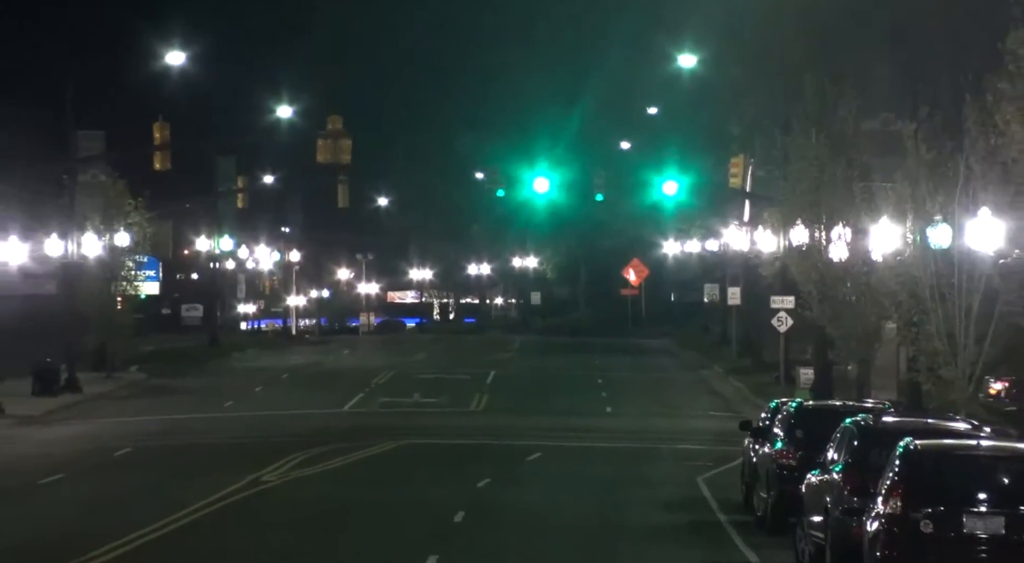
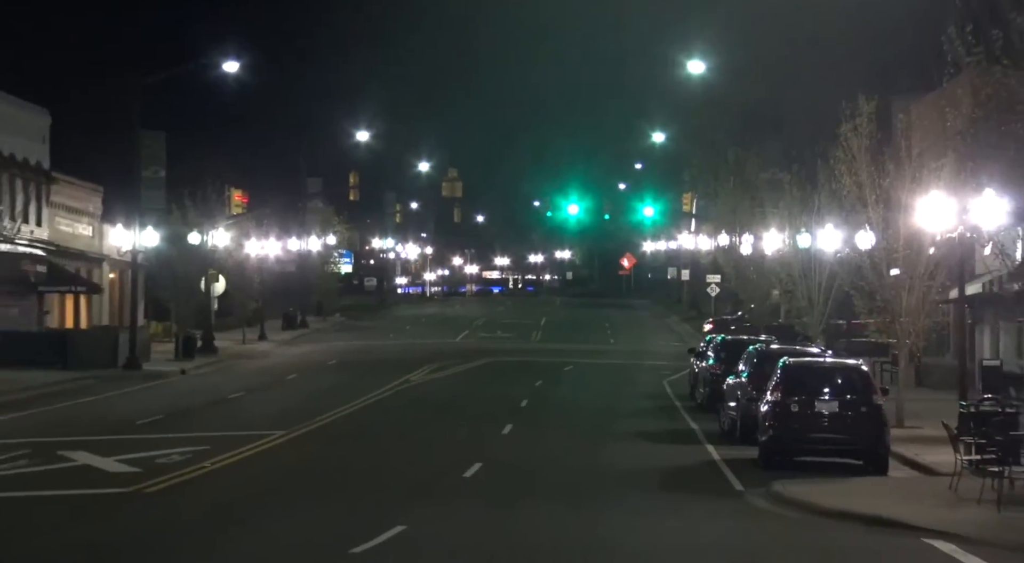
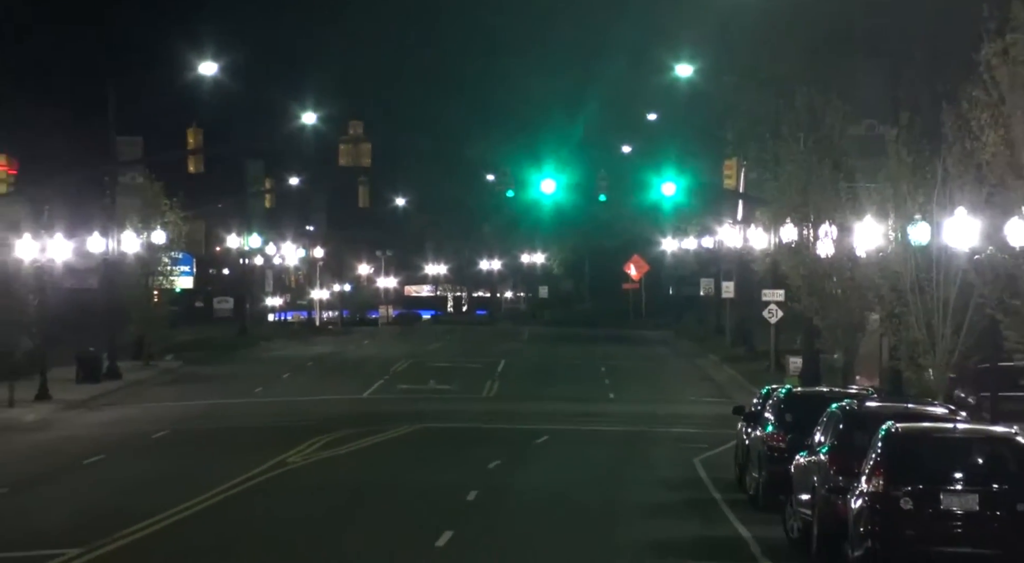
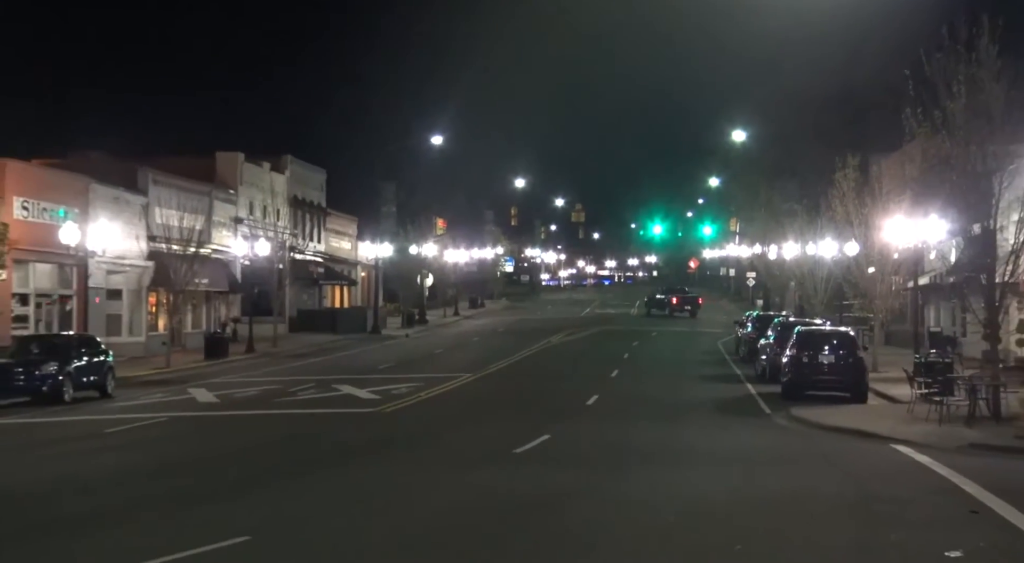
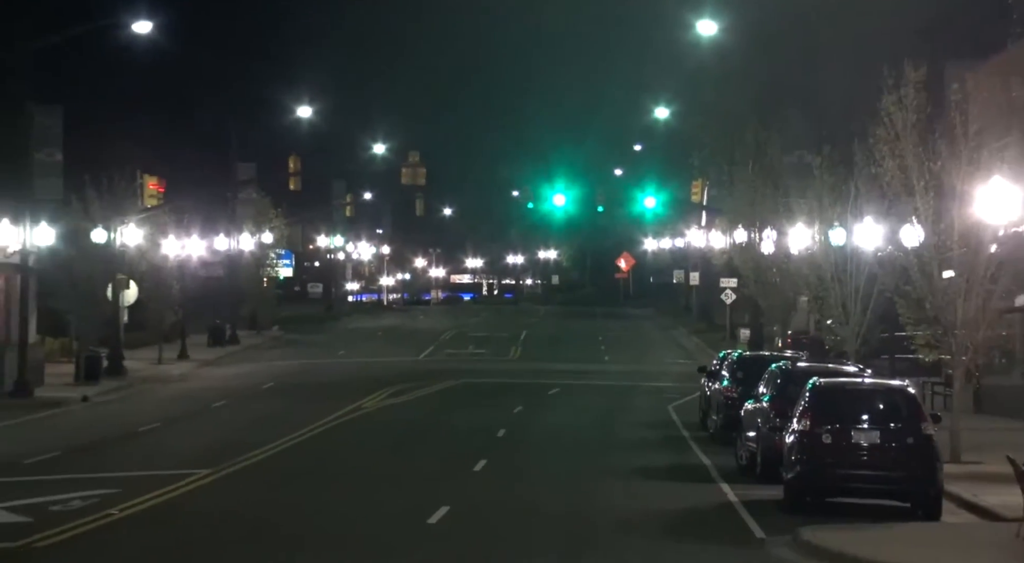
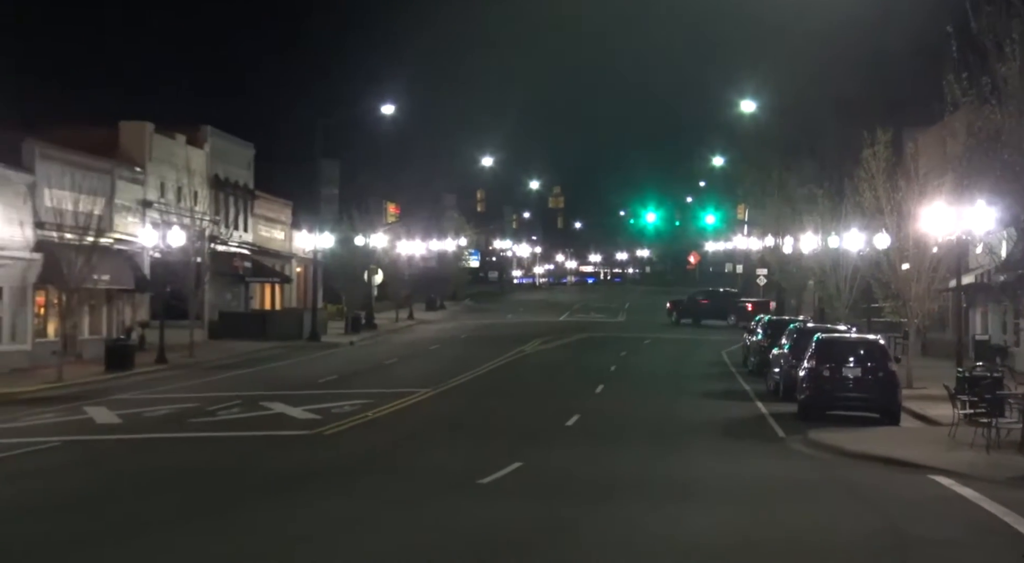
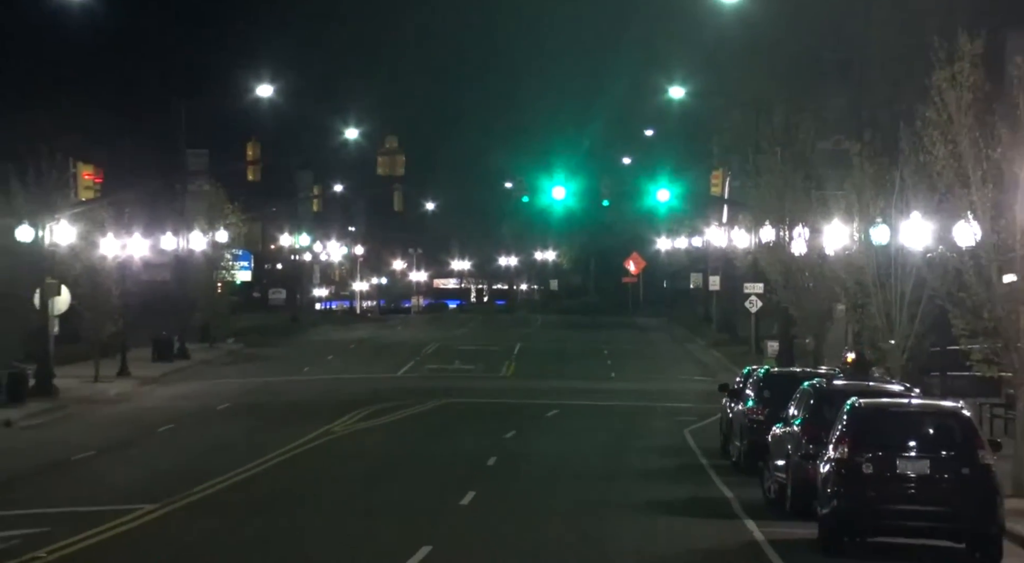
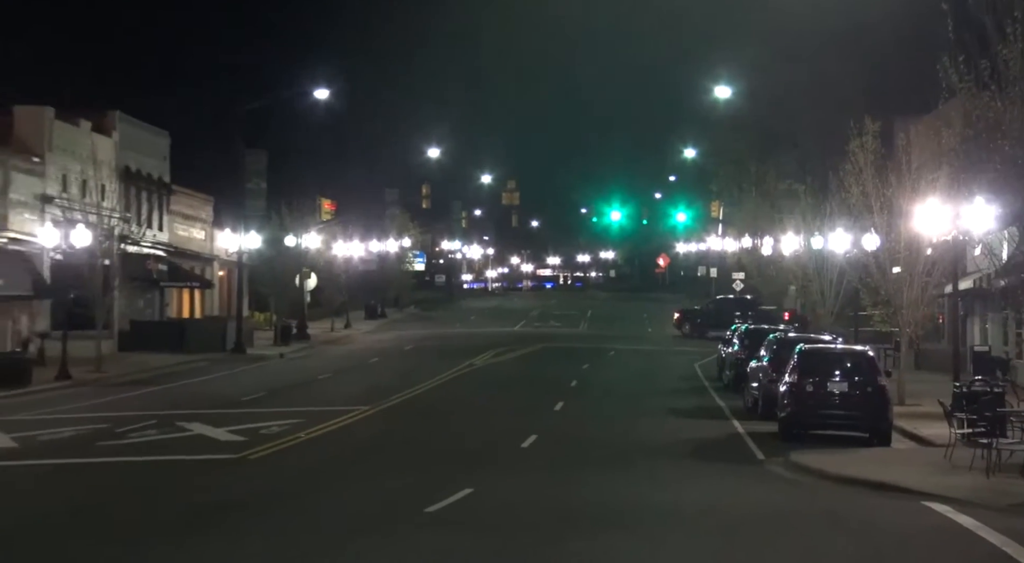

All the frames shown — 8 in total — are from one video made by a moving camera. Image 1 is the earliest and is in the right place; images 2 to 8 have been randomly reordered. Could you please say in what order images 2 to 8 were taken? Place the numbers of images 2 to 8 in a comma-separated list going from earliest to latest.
3, 7, 5, 2, 8, 6, 4
